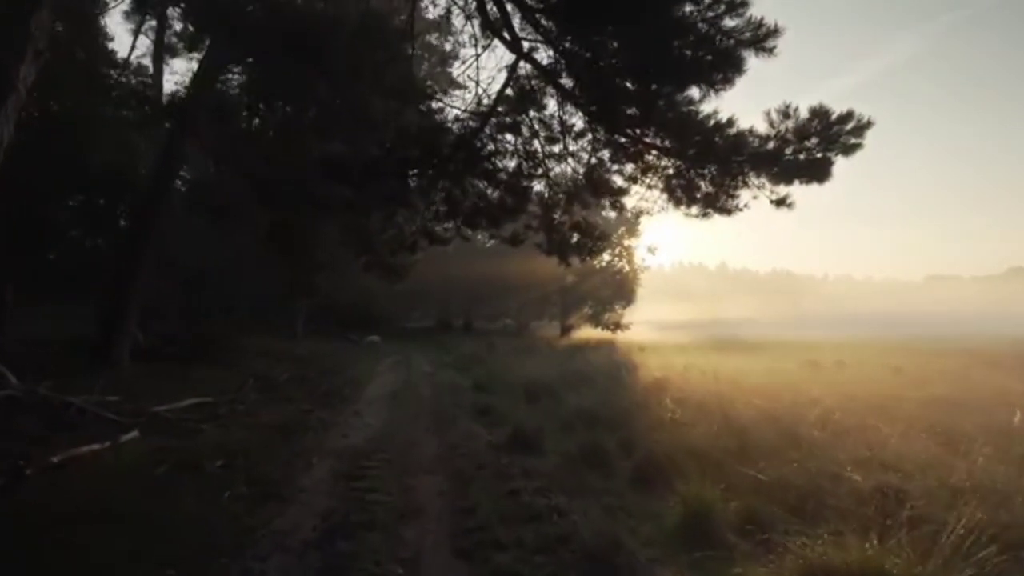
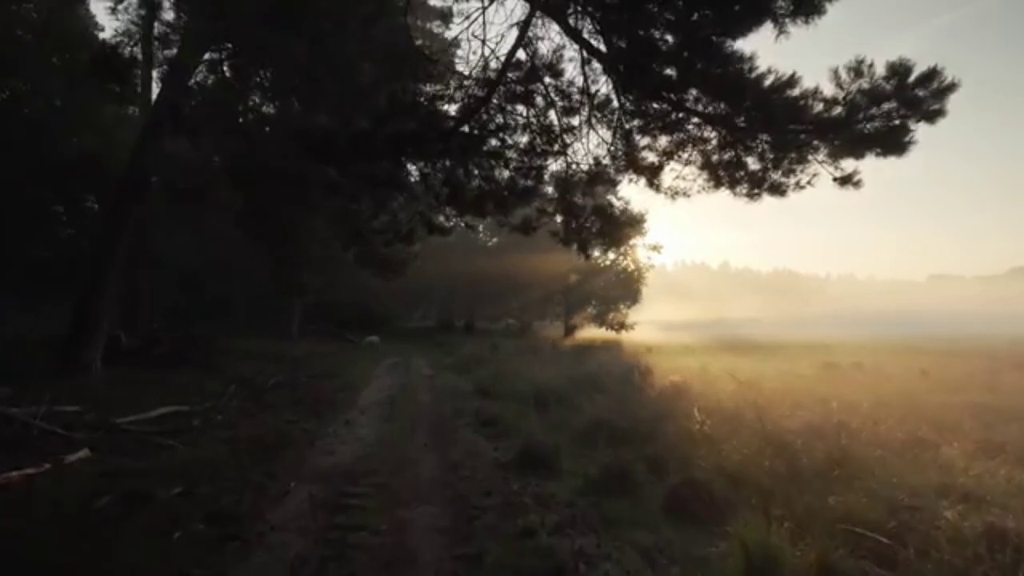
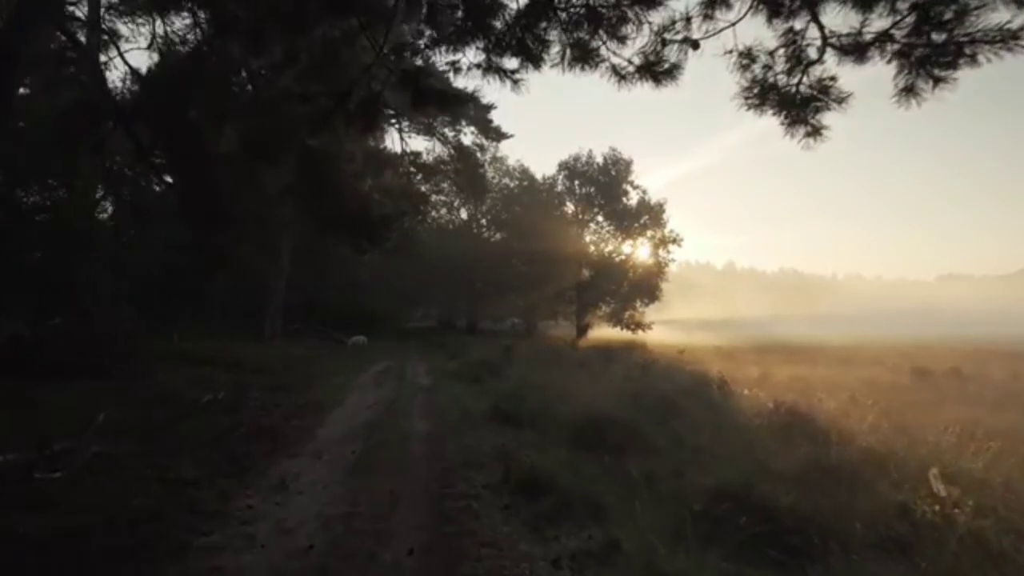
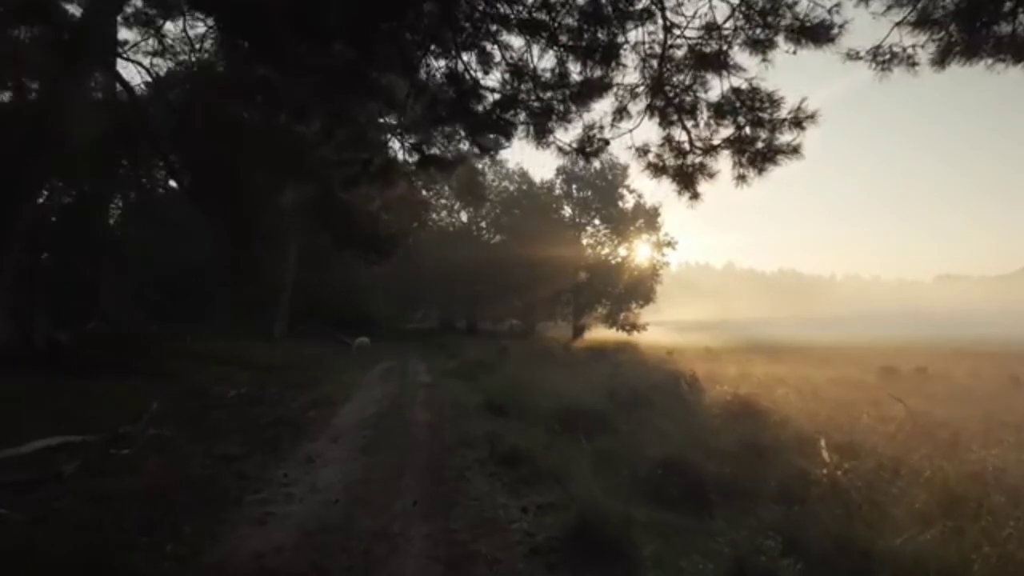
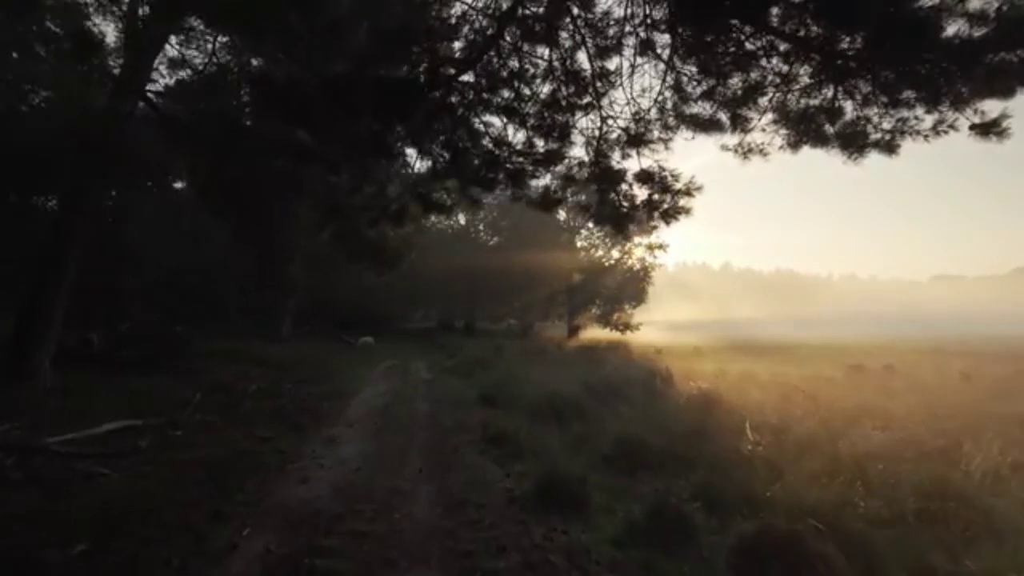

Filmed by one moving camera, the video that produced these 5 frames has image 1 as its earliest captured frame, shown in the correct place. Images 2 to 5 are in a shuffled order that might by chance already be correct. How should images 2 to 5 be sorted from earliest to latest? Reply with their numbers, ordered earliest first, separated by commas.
2, 5, 4, 3
